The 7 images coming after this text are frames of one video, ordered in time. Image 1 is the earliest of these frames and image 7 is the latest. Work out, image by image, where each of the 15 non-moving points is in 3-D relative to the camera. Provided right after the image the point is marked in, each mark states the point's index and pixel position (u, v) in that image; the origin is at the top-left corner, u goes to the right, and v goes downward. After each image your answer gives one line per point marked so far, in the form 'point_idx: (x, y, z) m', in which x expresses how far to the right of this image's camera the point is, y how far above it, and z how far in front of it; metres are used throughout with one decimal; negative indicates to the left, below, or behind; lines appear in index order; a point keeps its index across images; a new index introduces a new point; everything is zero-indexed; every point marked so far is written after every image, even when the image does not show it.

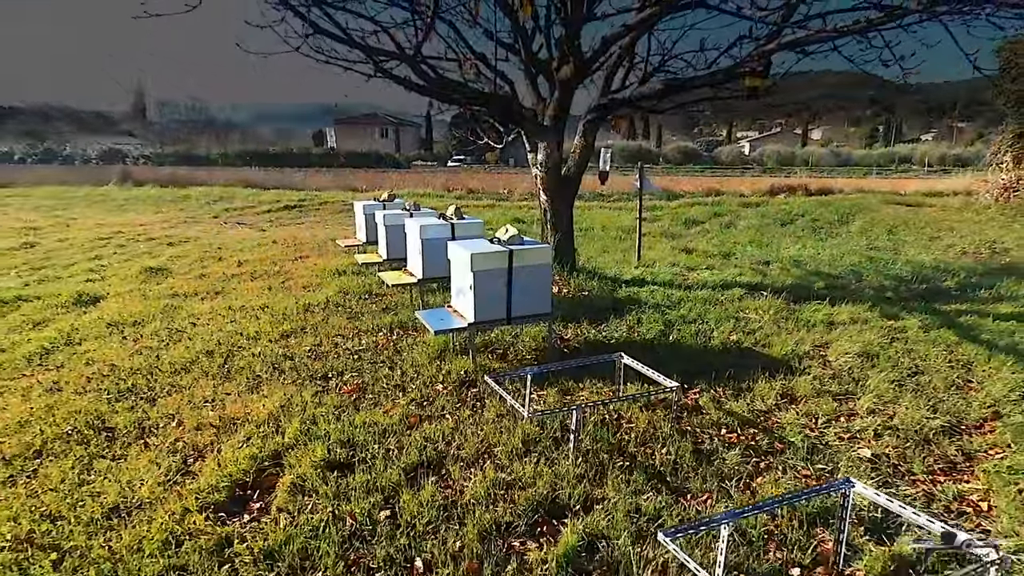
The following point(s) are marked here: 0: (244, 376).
0: (-1.4, -0.5, +3.6) m
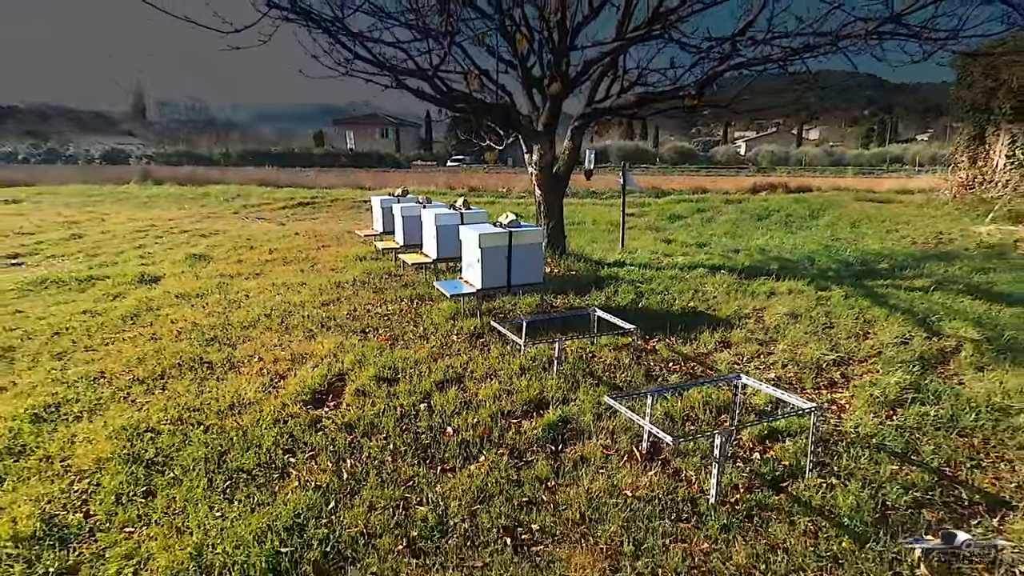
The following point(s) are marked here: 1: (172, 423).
0: (-1.5, -0.3, +4.5) m
1: (-1.6, -0.6, +3.0) m
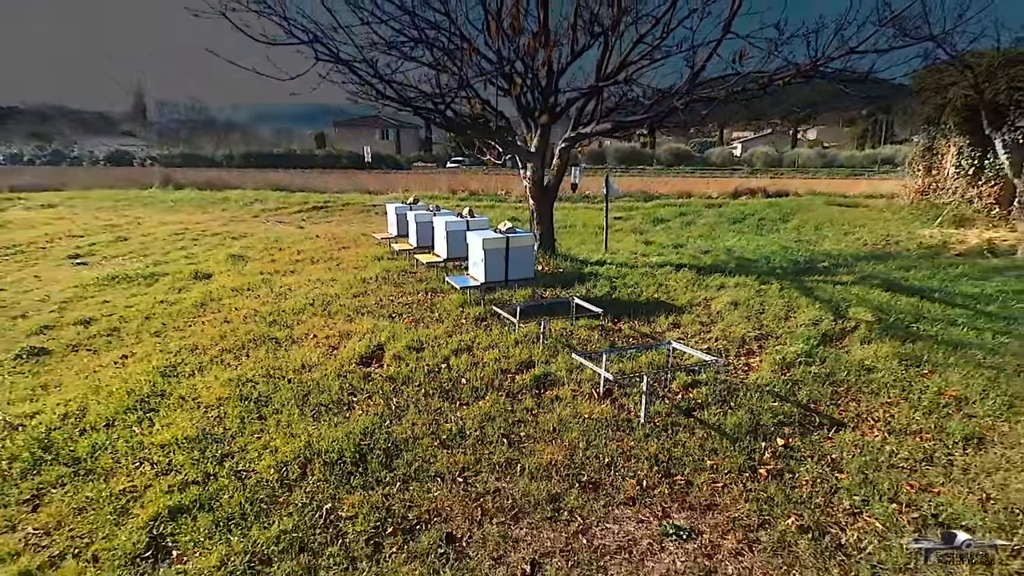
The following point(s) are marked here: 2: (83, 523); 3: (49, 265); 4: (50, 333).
0: (-1.5, -0.2, +5.7) m
1: (-1.6, -0.6, +4.2) m
2: (-1.7, -0.9, +2.6) m
3: (-5.9, +0.3, +8.3) m
4: (-3.8, -0.4, +5.4) m
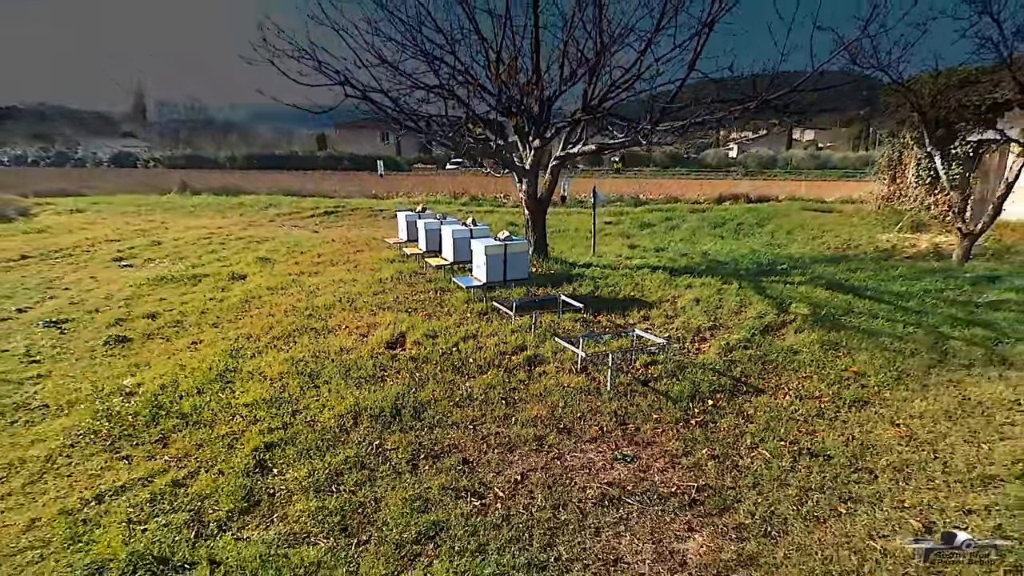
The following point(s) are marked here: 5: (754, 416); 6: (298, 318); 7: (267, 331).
0: (-1.5, -0.2, +6.7) m
1: (-1.6, -0.6, +5.3) m
2: (-1.7, -0.9, +3.7) m
3: (-5.9, +0.3, +9.3) m
4: (-3.8, -0.4, +6.4) m
5: (+1.6, -0.8, +4.2) m
6: (-2.1, -0.3, +6.4) m
7: (-2.3, -0.4, +6.0) m
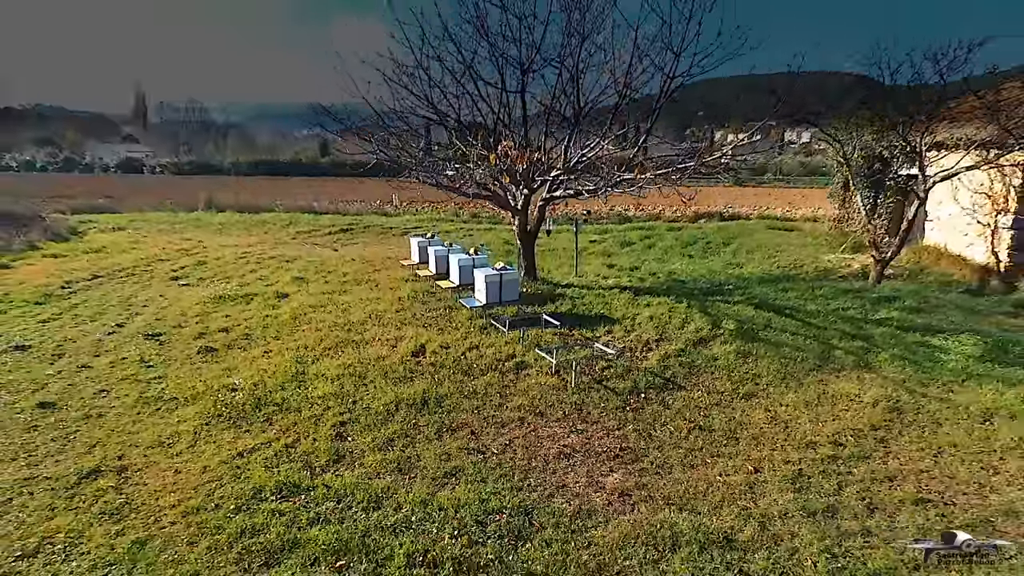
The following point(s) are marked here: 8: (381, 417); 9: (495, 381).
0: (-1.6, -0.5, +8.6) m
1: (-1.7, -0.8, +7.1) m
2: (-1.8, -1.2, +5.6) m
3: (-6.0, 0.0, +11.2) m
4: (-3.9, -0.6, +8.3) m
5: (+1.5, -1.1, +6.1) m
6: (-2.2, -0.6, +8.3) m
7: (-2.3, -0.7, +7.9) m
8: (-1.2, -1.1, +5.8) m
9: (-0.2, -0.9, +6.6) m
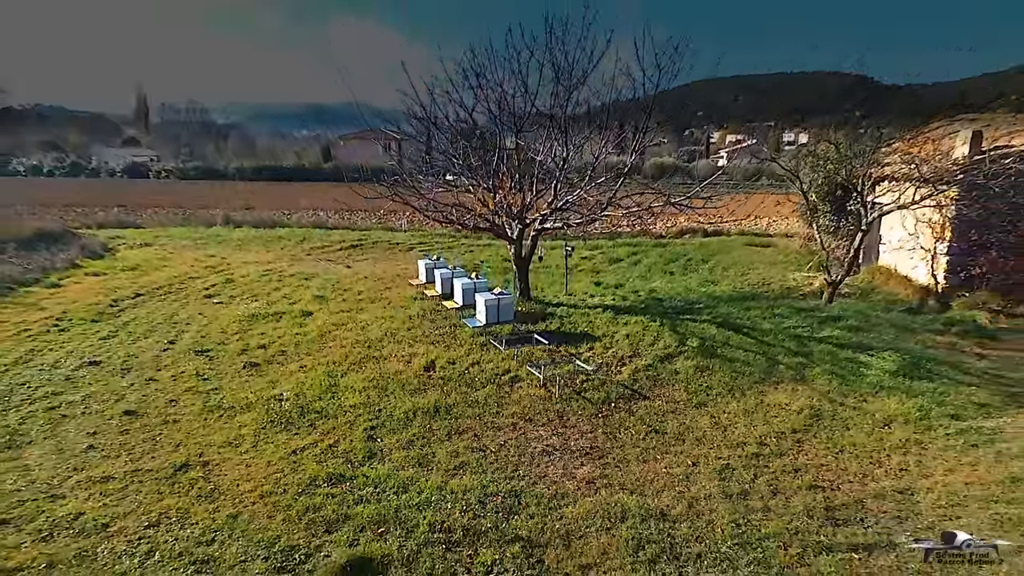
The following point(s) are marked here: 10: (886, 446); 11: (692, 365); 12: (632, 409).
0: (-1.6, -0.8, +10.1) m
1: (-1.7, -1.2, +8.6) m
2: (-1.9, -1.5, +7.0) m
3: (-6.0, -0.3, +12.6) m
4: (-3.9, -1.0, +9.7) m
5: (+1.4, -1.4, +7.6) m
6: (-2.2, -0.9, +9.7) m
7: (-2.4, -1.0, +9.4) m
8: (-1.2, -1.5, +7.2) m
9: (-0.2, -1.3, +8.0) m
10: (+3.9, -1.6, +6.8) m
11: (+2.5, -1.1, +8.9) m
12: (+1.4, -1.4, +7.6) m
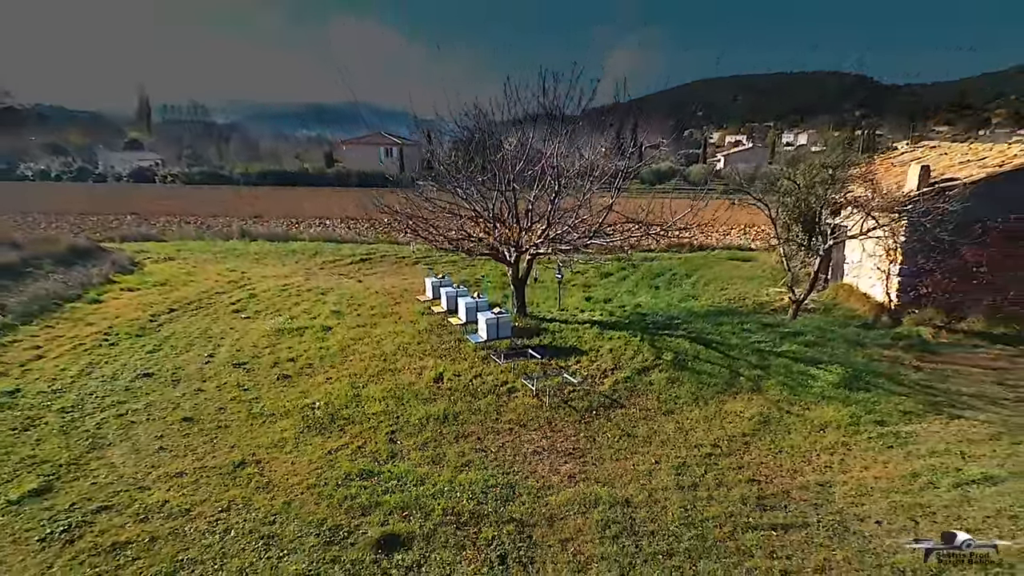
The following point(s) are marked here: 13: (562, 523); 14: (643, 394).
0: (-1.7, -1.2, +11.5) m
1: (-1.8, -1.5, +10.0) m
2: (-1.9, -1.9, +8.5) m
3: (-6.1, -0.7, +14.1) m
4: (-4.0, -1.3, +11.2) m
5: (+1.4, -1.8, +9.0) m
6: (-2.3, -1.3, +11.2) m
7: (-2.4, -1.4, +10.8) m
8: (-1.3, -1.8, +8.6) m
9: (-0.3, -1.6, +9.4) m
10: (+3.8, -2.0, +8.2) m
11: (+2.4, -1.4, +10.4) m
12: (+1.4, -1.8, +9.0) m
13: (+0.5, -2.3, +6.4) m
14: (+2.0, -1.6, +9.8) m
